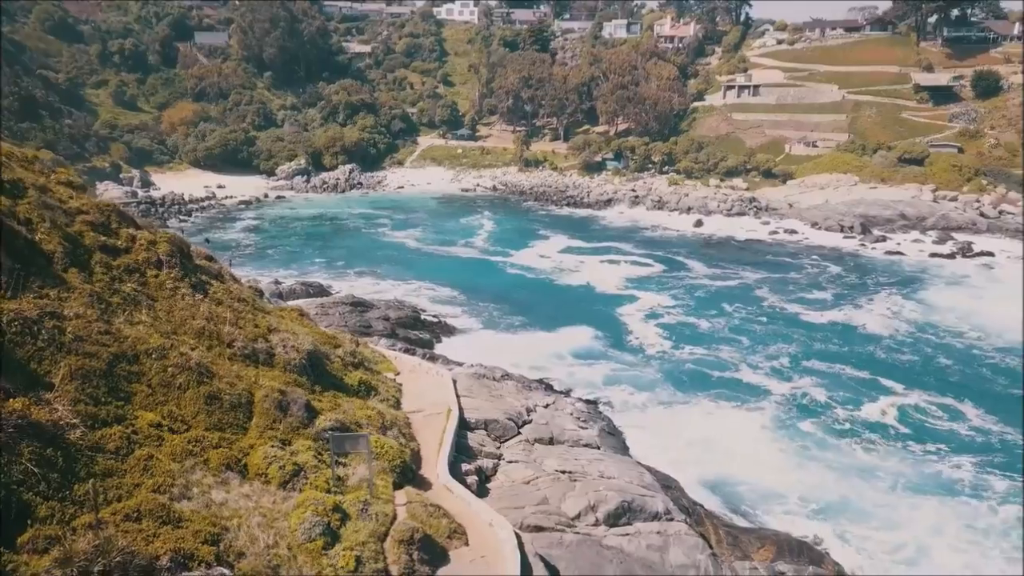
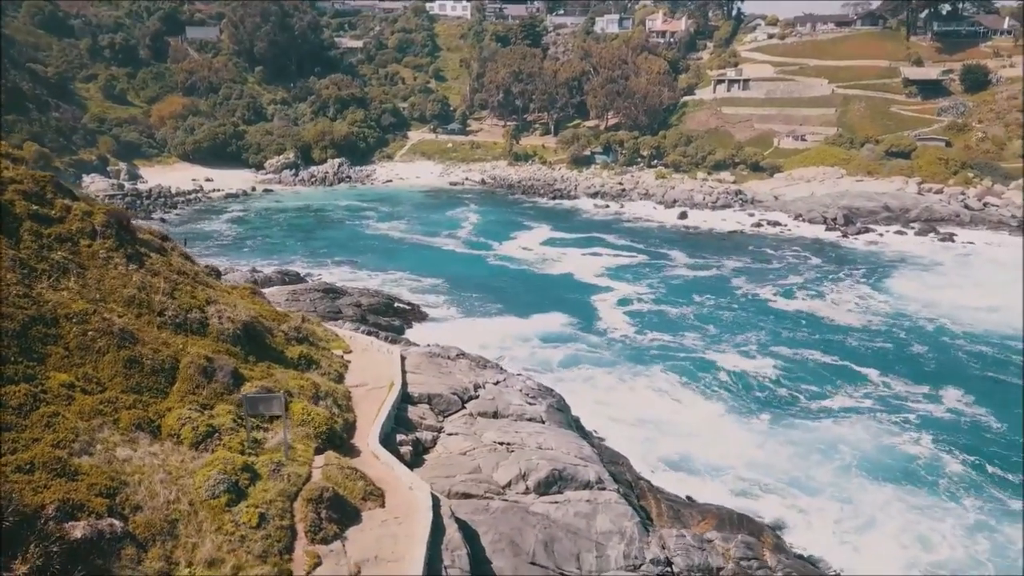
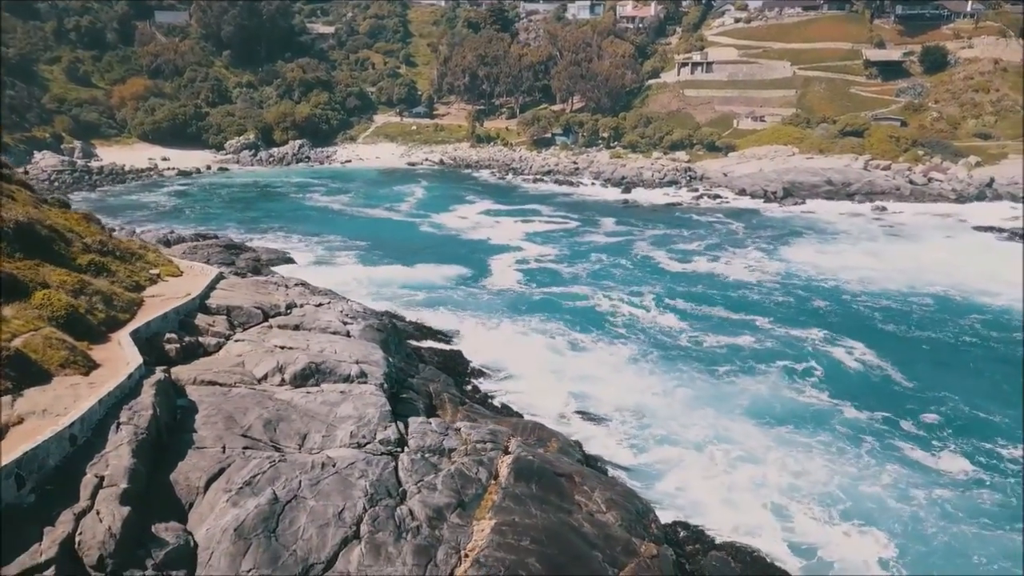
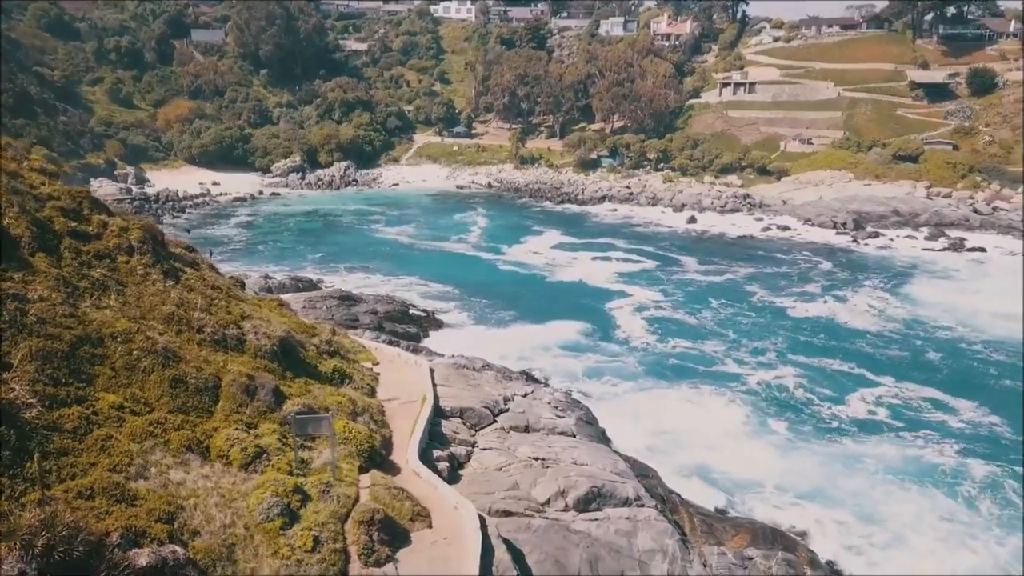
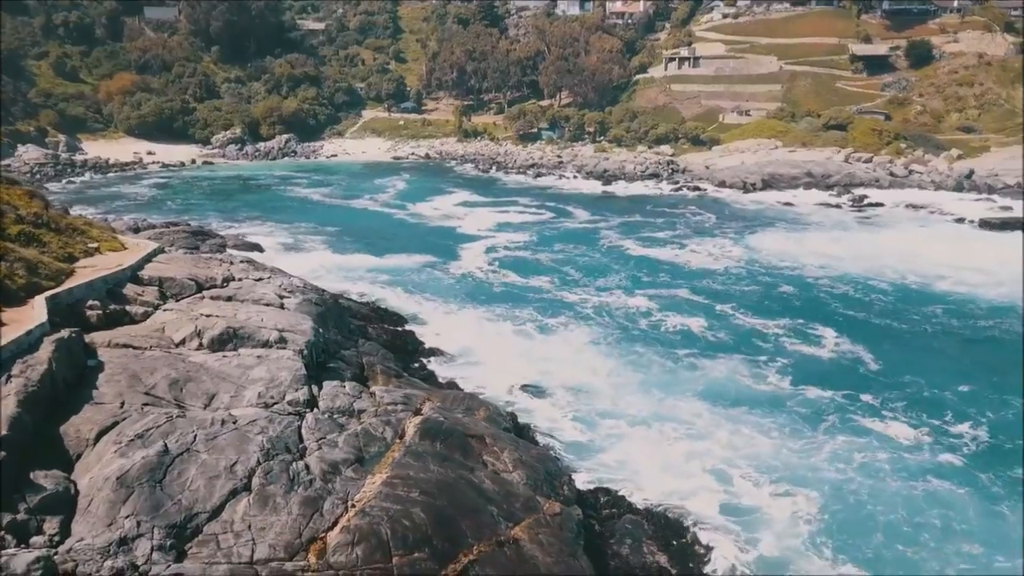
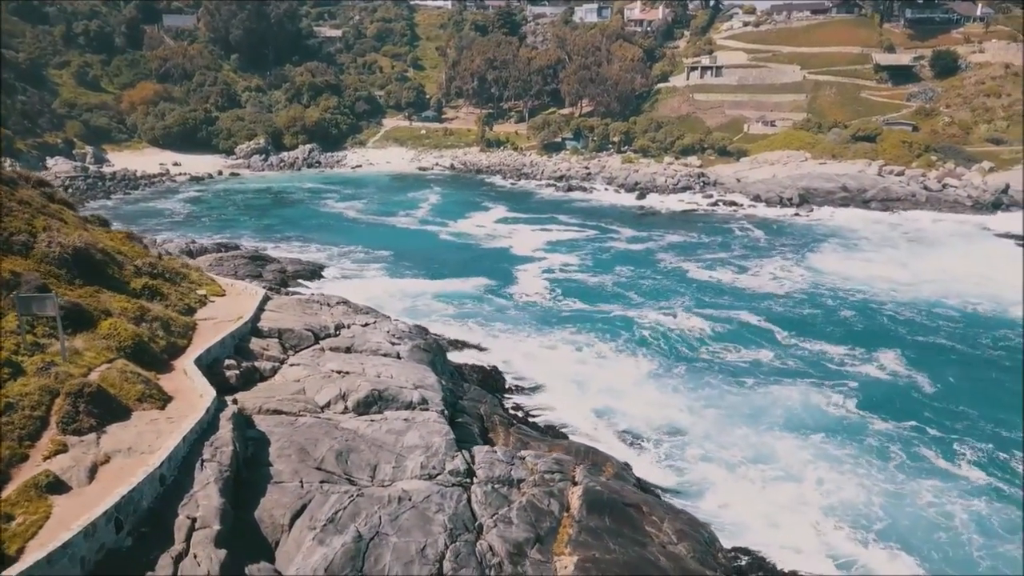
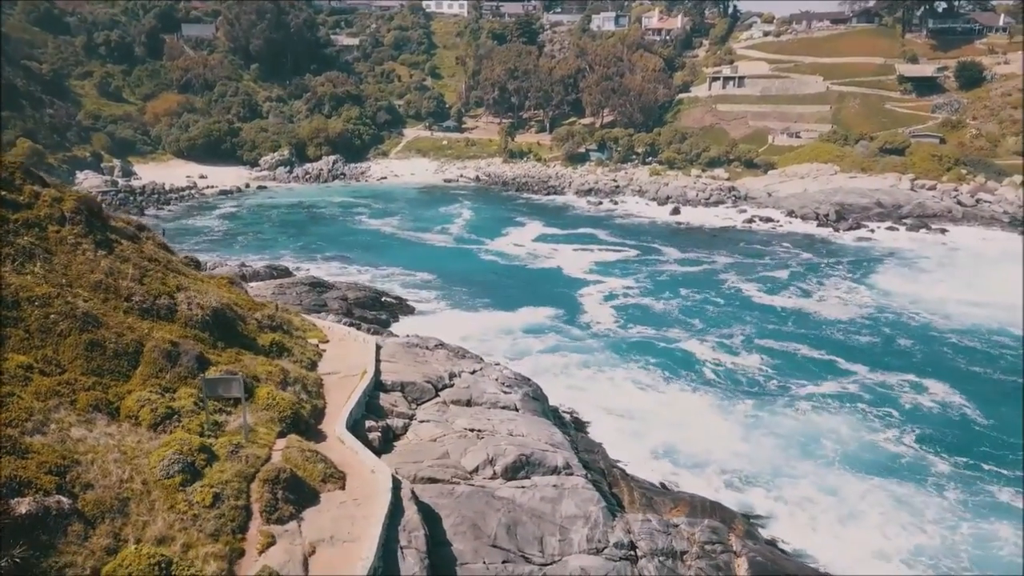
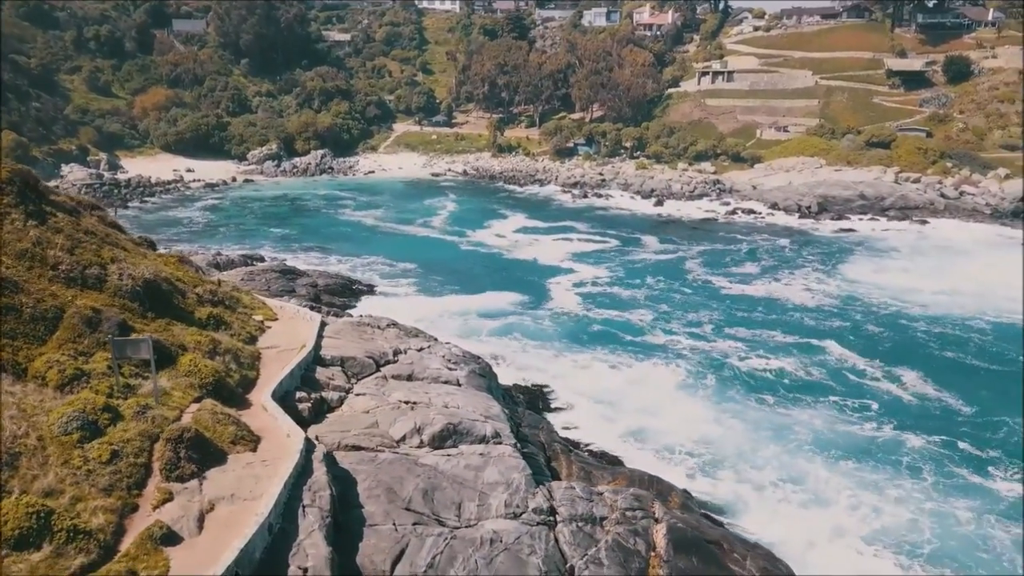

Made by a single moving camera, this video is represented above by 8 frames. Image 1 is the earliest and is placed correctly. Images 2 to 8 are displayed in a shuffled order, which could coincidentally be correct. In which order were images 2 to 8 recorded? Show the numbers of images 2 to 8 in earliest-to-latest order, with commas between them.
4, 2, 7, 8, 6, 3, 5
